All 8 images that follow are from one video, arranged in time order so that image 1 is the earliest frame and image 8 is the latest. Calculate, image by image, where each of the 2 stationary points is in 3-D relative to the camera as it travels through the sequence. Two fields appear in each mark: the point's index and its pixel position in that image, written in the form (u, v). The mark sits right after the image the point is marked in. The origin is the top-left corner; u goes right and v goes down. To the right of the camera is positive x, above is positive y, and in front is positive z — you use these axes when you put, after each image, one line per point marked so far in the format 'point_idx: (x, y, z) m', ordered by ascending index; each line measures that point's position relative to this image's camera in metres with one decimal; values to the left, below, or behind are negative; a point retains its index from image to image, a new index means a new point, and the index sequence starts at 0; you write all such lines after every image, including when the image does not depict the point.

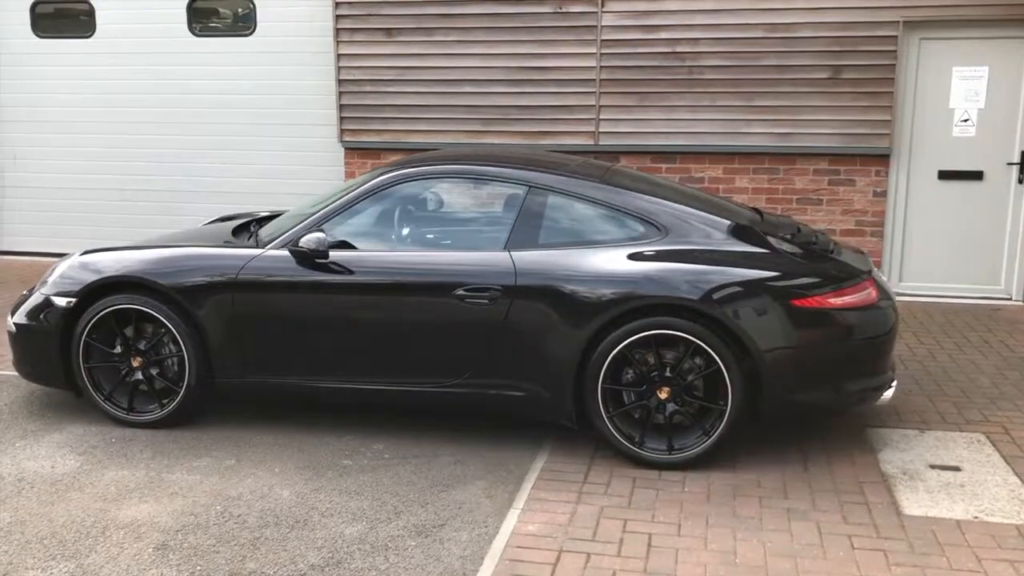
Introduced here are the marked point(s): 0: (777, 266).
0: (+1.2, +0.1, +4.3) m
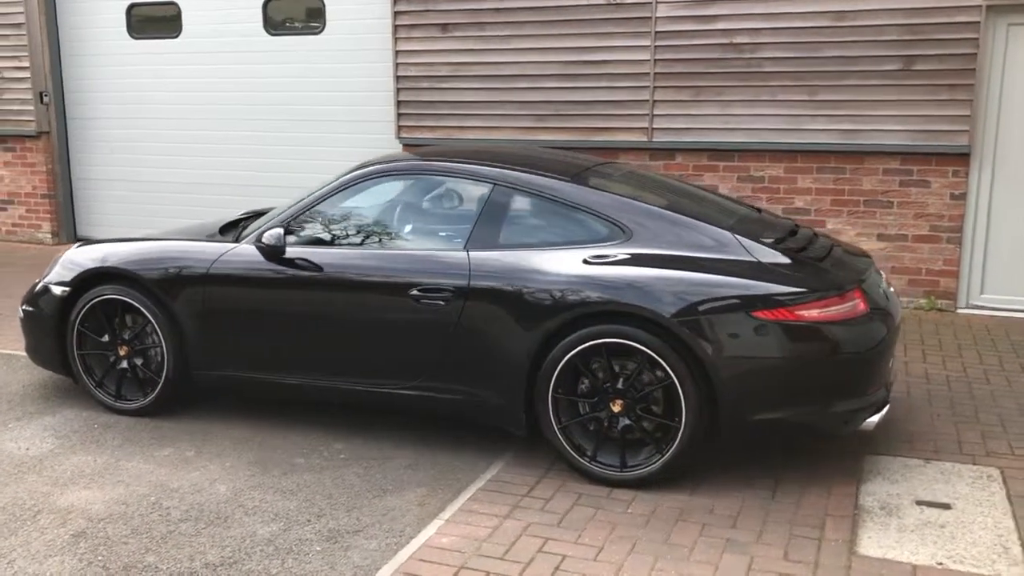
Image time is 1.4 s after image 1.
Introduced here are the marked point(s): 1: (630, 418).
0: (+0.9, 0.0, +3.9) m
1: (+0.5, -0.5, +3.9) m
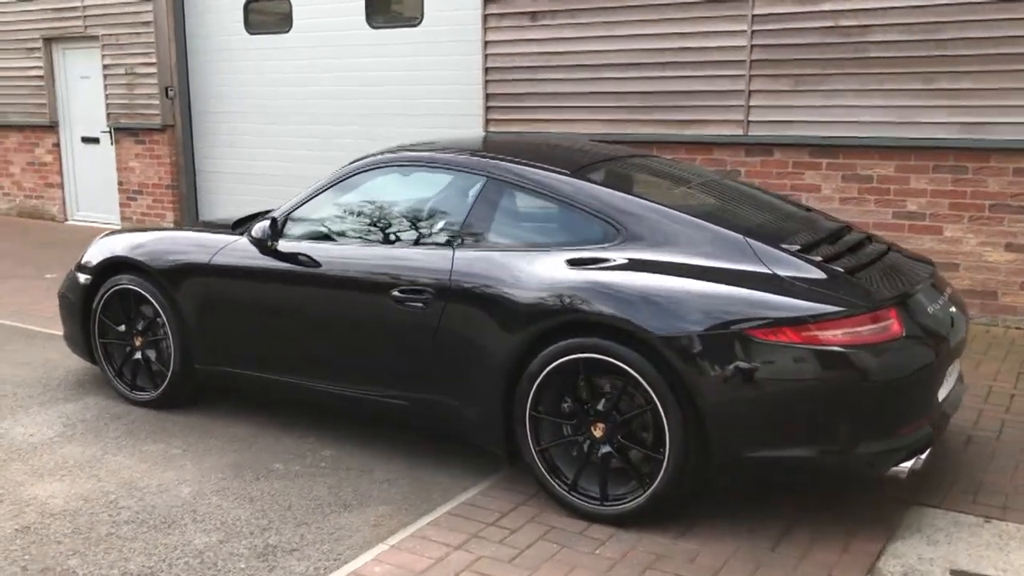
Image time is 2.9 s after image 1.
0: (+0.8, 0.0, +3.4) m
1: (+0.4, -0.6, +3.5) m
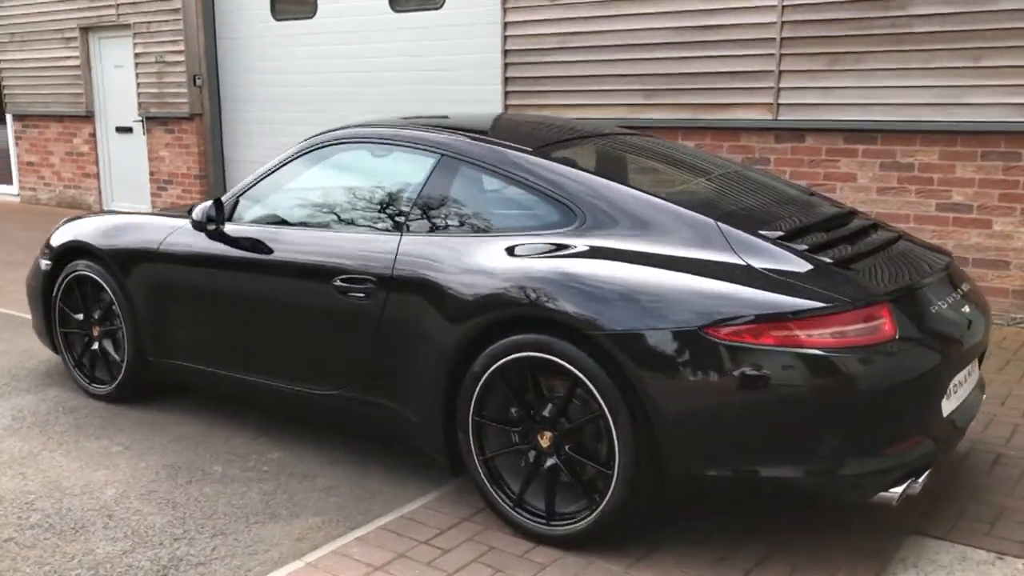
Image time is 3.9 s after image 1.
0: (+0.6, 0.0, +2.9) m
1: (+0.2, -0.5, +3.0) m
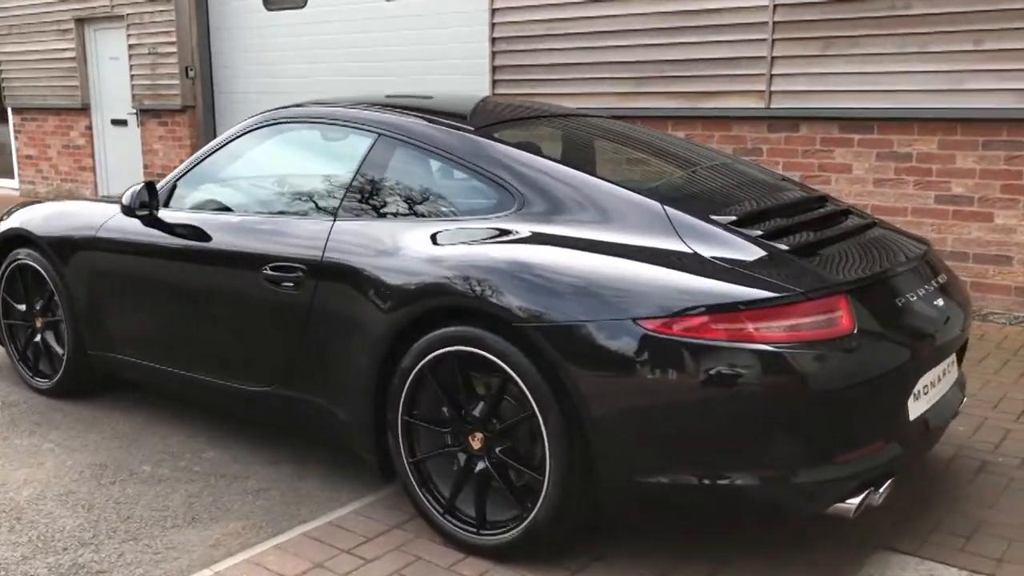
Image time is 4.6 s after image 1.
0: (+0.4, 0.0, +2.6) m
1: (-0.1, -0.5, +2.8) m
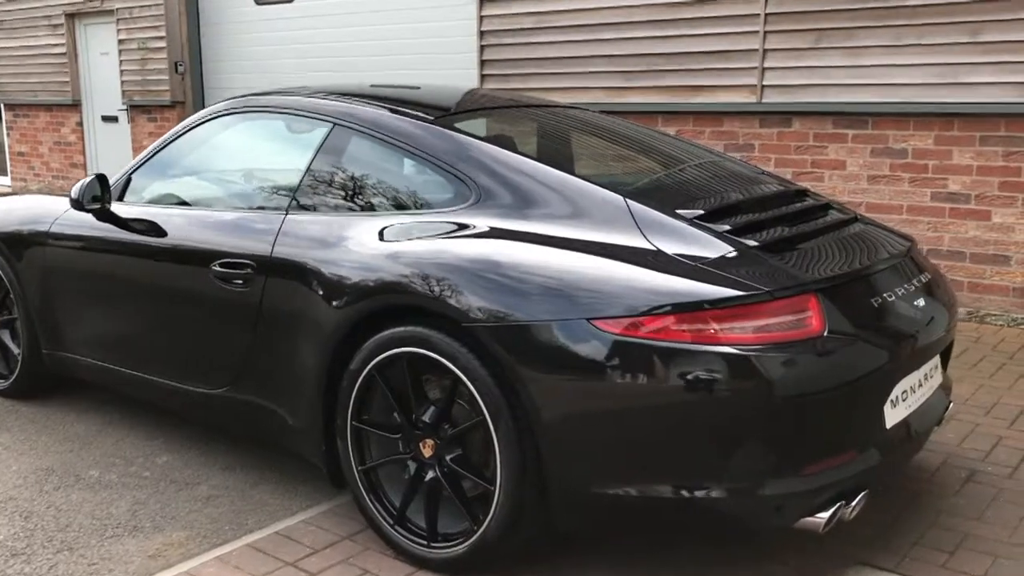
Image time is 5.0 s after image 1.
0: (+0.3, +0.1, +2.5) m
1: (-0.2, -0.5, +2.6) m
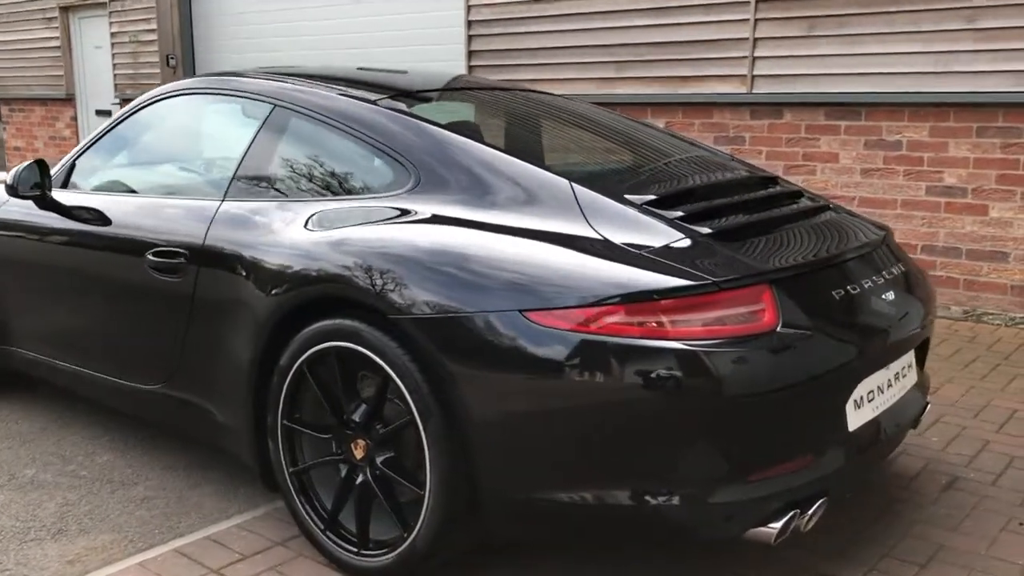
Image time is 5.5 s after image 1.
0: (+0.1, +0.1, +2.3) m
1: (-0.4, -0.5, +2.5) m
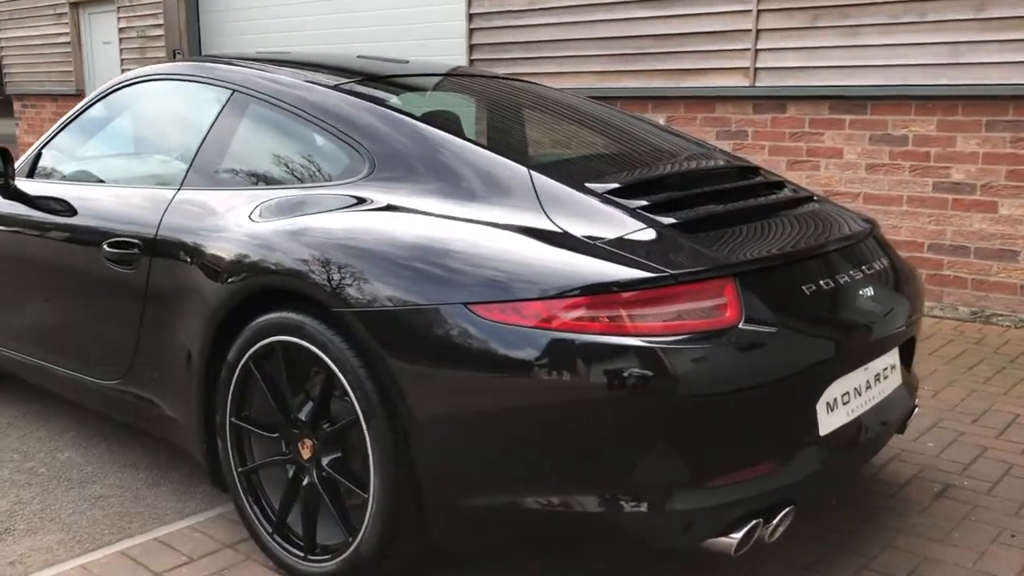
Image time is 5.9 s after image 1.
0: (0.0, +0.1, +2.2) m
1: (-0.5, -0.5, +2.3) m
